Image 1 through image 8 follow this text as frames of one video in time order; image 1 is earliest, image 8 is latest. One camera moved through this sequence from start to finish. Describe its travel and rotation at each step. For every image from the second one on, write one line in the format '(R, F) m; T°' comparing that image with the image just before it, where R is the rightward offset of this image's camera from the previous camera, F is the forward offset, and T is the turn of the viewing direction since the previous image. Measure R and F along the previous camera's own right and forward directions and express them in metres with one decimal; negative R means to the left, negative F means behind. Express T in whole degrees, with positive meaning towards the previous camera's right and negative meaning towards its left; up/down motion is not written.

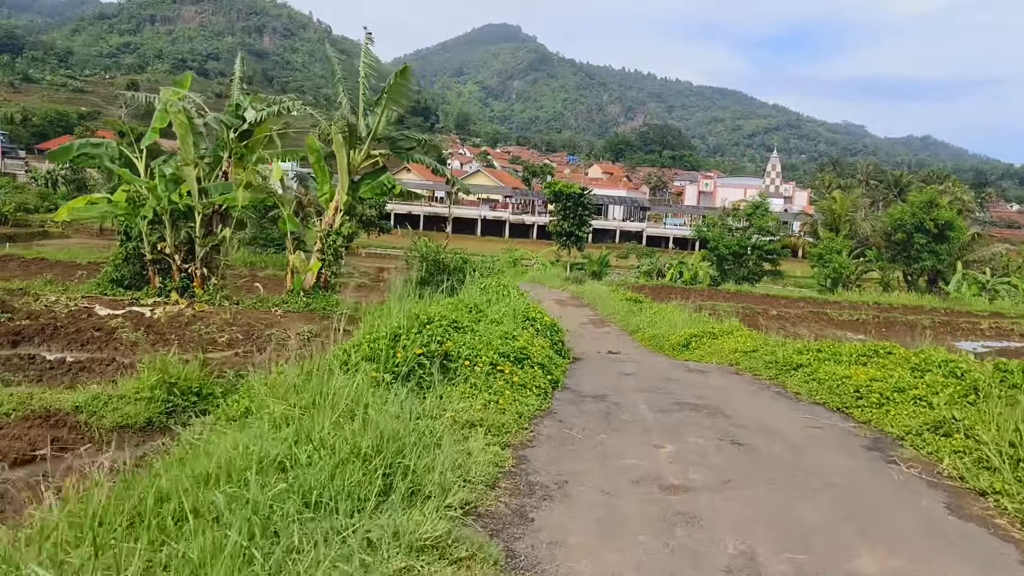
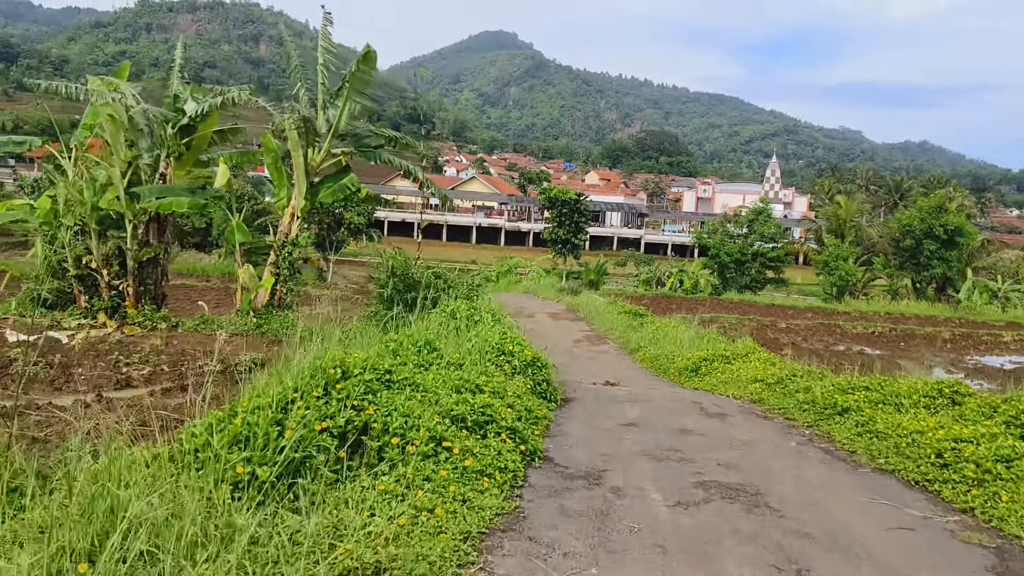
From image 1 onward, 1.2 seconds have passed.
(+0.2, +1.5) m; 0°
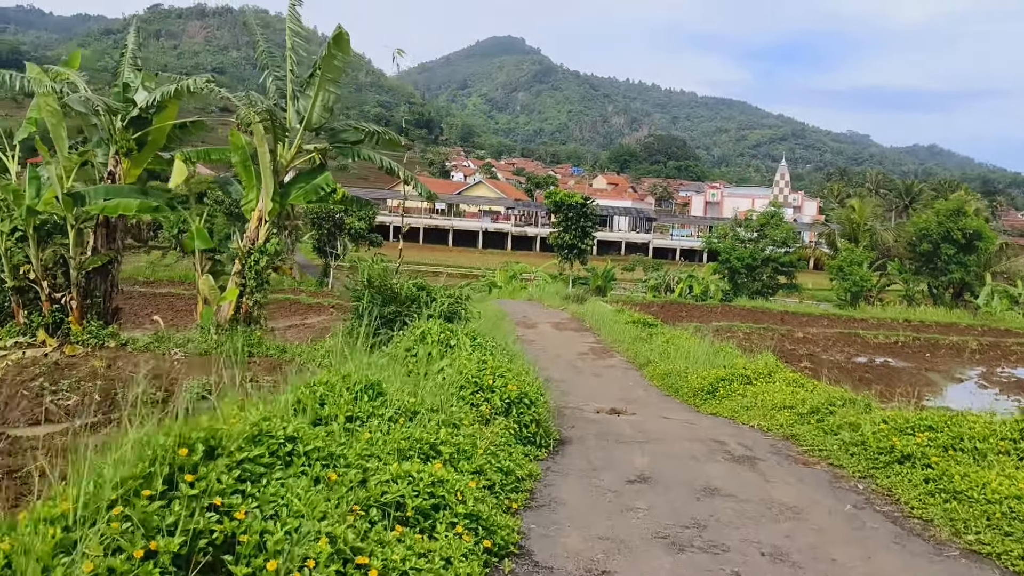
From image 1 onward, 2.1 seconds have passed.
(+0.2, +1.1) m; -1°
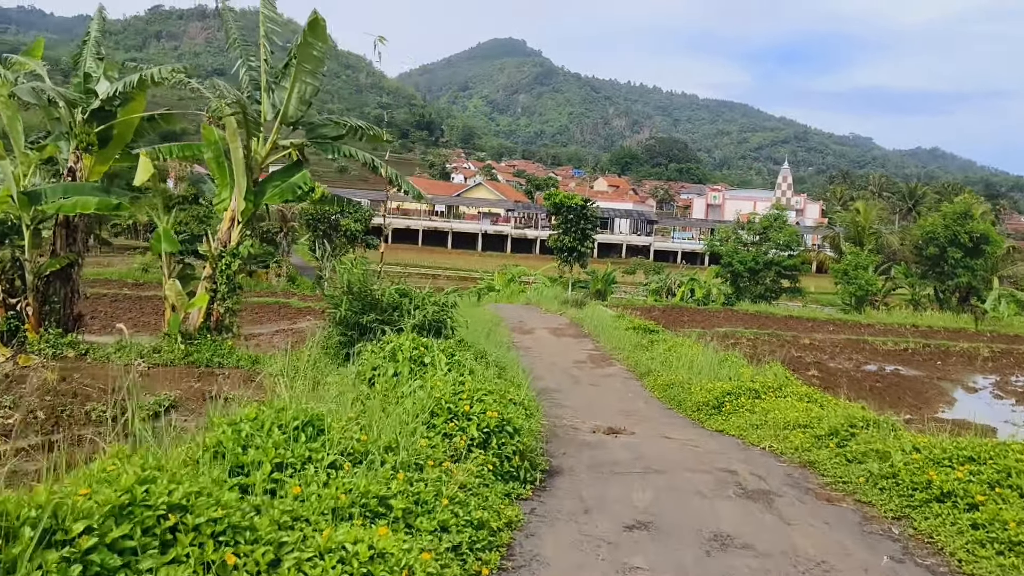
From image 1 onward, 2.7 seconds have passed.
(+0.1, +0.6) m; 0°
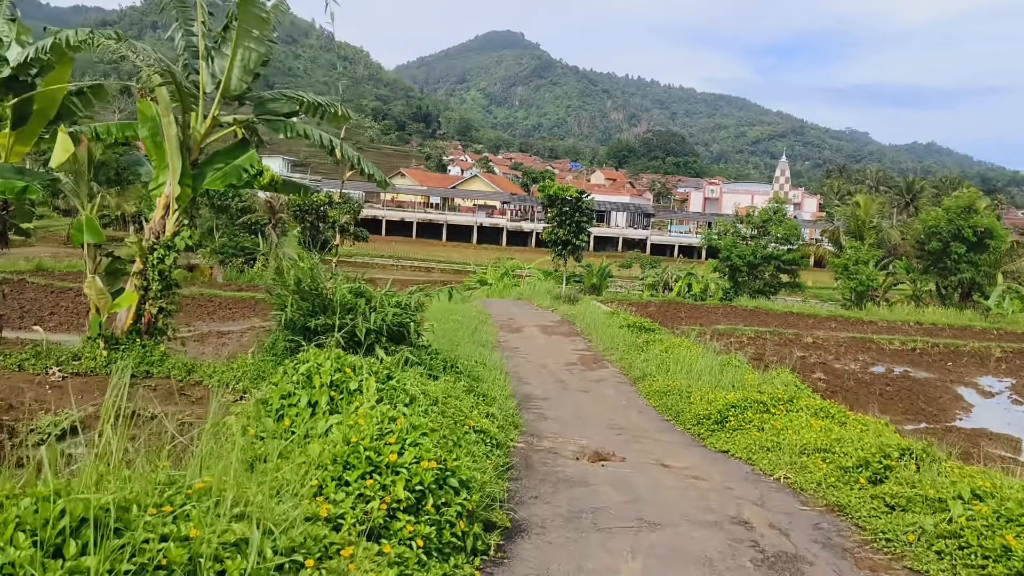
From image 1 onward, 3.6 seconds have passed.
(+0.2, +1.1) m; 0°
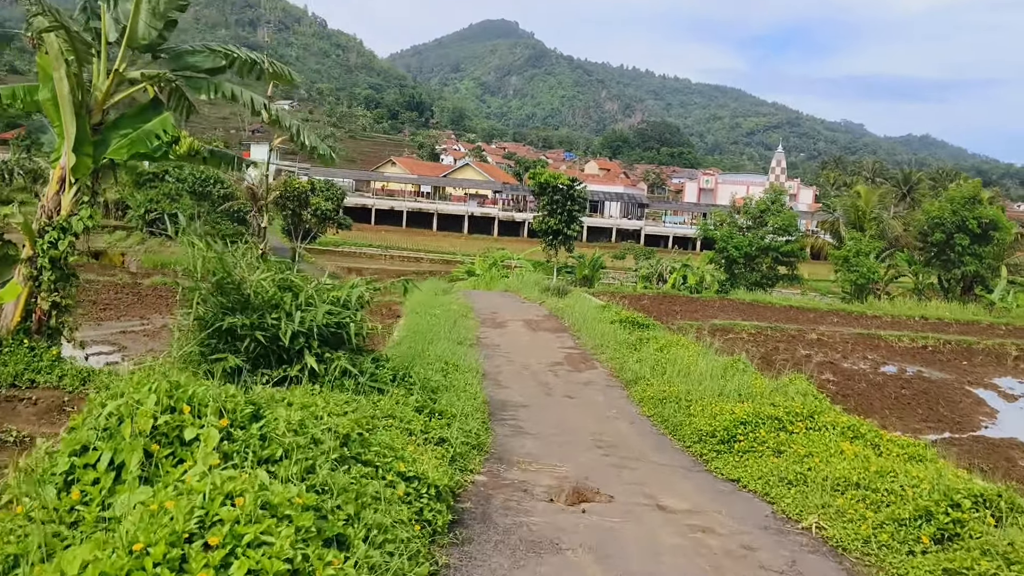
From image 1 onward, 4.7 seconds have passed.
(+0.2, +1.2) m; 0°
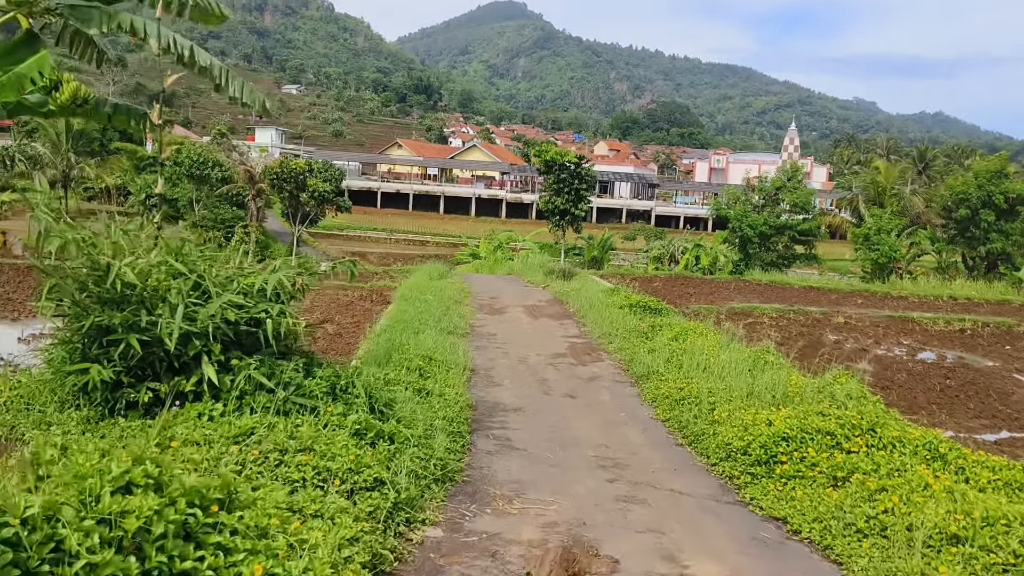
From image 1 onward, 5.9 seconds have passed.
(+0.2, +1.4) m; -1°
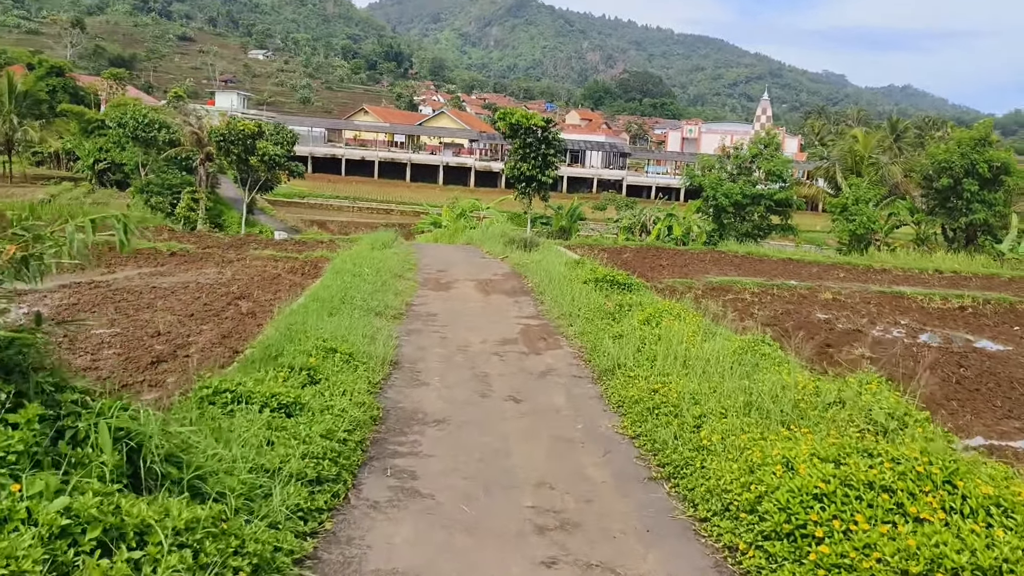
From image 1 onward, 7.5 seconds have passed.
(+0.3, +1.8) m; +2°
